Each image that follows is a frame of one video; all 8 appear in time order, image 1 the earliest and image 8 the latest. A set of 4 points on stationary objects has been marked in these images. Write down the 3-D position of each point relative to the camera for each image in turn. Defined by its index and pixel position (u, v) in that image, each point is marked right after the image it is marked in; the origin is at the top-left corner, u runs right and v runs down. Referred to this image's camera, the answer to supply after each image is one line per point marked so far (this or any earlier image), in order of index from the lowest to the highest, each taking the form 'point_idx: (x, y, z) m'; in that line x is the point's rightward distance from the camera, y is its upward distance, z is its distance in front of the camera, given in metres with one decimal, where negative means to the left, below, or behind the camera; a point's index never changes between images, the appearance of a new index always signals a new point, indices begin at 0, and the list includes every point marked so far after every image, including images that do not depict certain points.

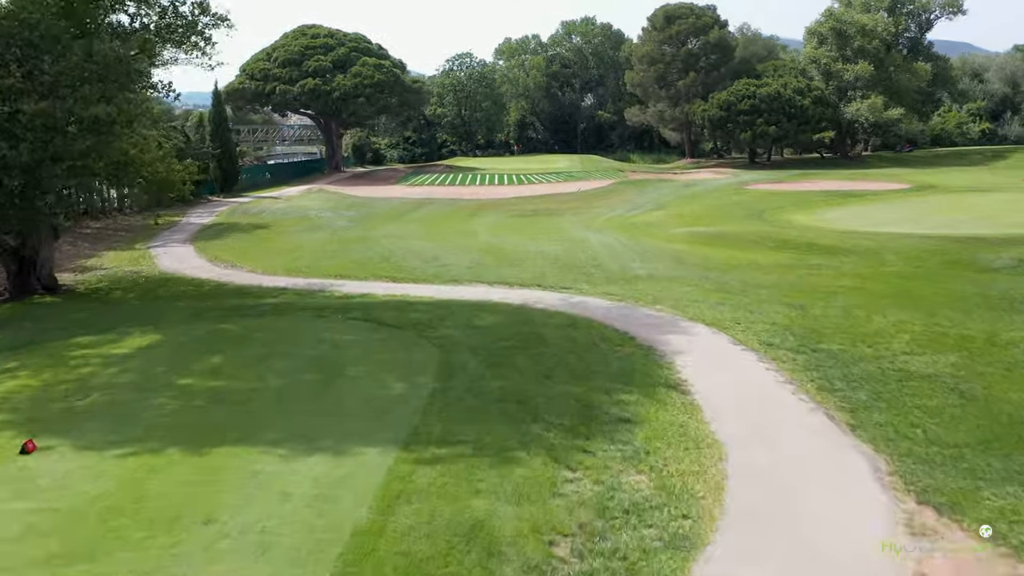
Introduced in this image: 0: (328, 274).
0: (-4.2, +0.3, +16.7) m
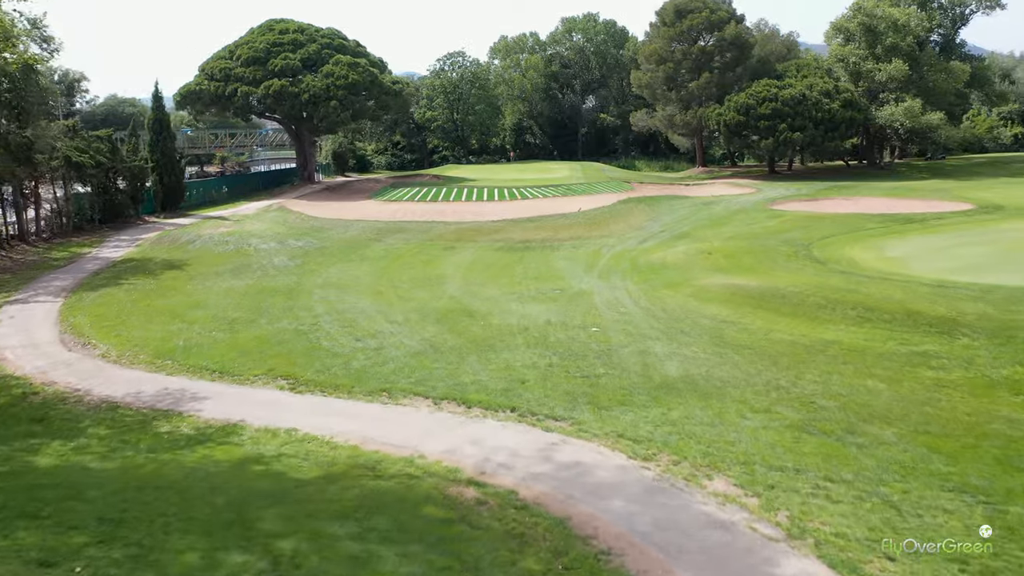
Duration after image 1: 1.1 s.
0: (-4.7, -1.2, +11.3) m
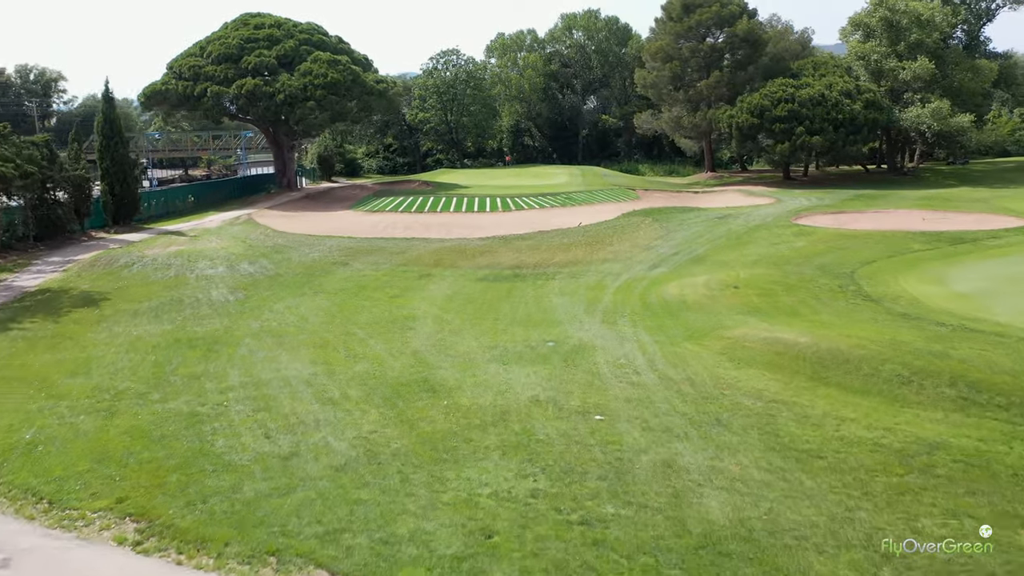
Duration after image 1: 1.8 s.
0: (-5.0, -2.1, +7.8) m
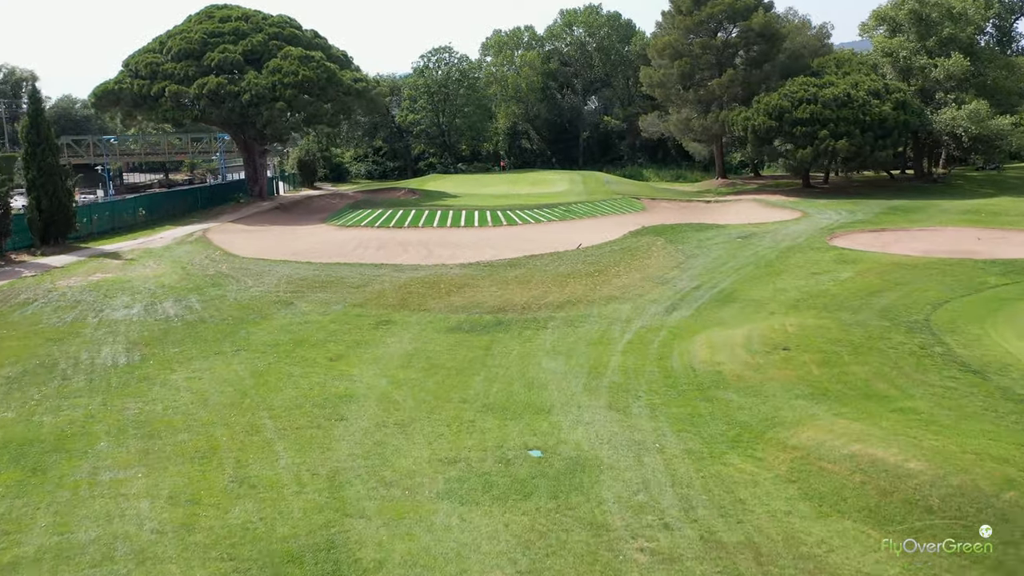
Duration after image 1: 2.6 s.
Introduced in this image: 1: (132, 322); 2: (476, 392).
0: (-5.4, -3.1, +3.8) m
1: (-8.1, -0.7, +15.8) m
2: (-0.5, -1.6, +11.2) m
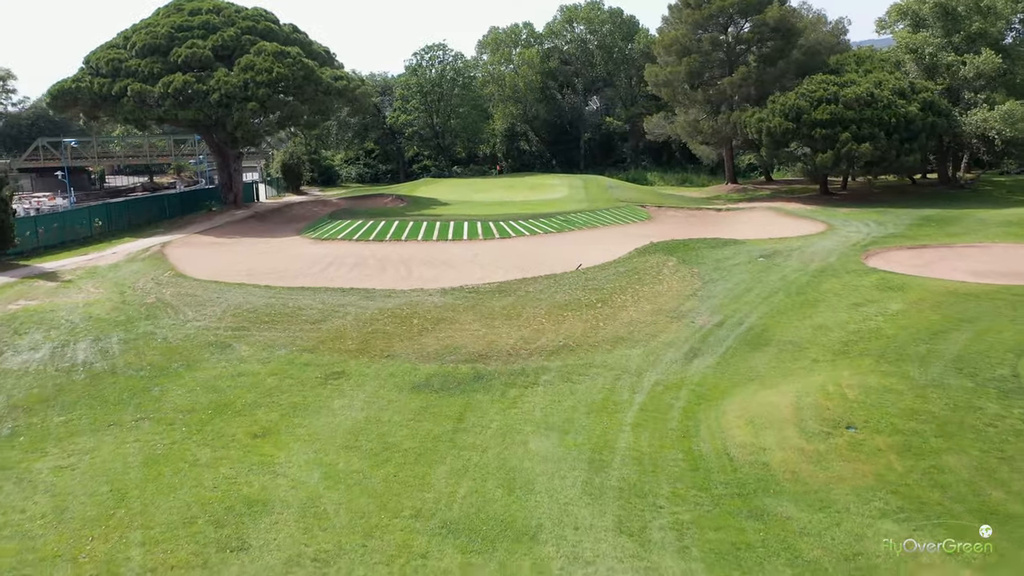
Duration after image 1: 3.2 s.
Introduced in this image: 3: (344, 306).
0: (-5.7, -3.9, +0.8) m
1: (-8.4, -1.5, +12.8) m
2: (-0.8, -2.3, +8.2) m
3: (-3.9, -0.4, +17.2) m
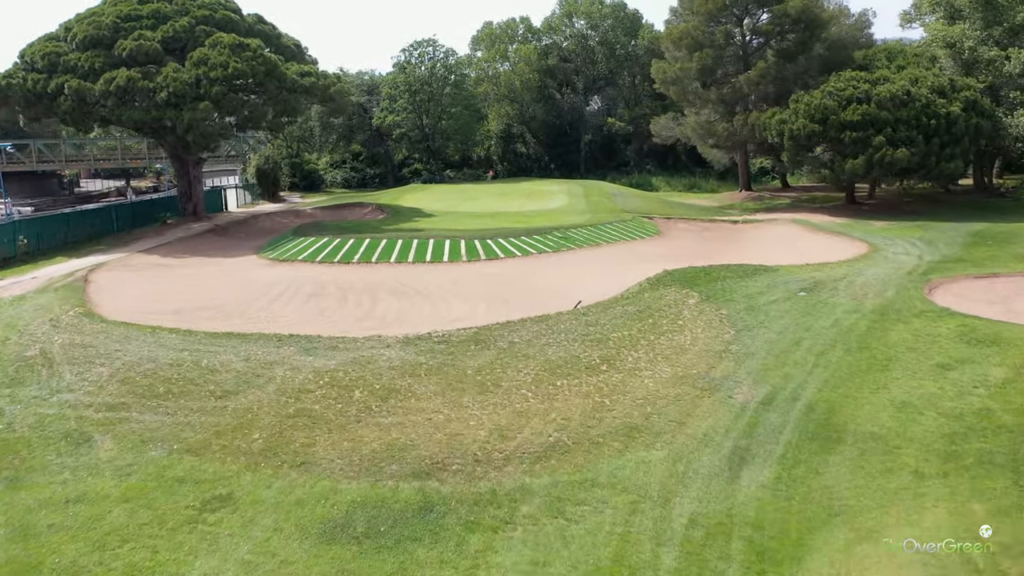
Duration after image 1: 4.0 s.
0: (-6.1, -4.8, -3.1) m
1: (-8.8, -2.5, +8.8) m
2: (-1.2, -3.3, +4.2) m
3: (-4.3, -1.4, +13.2) m
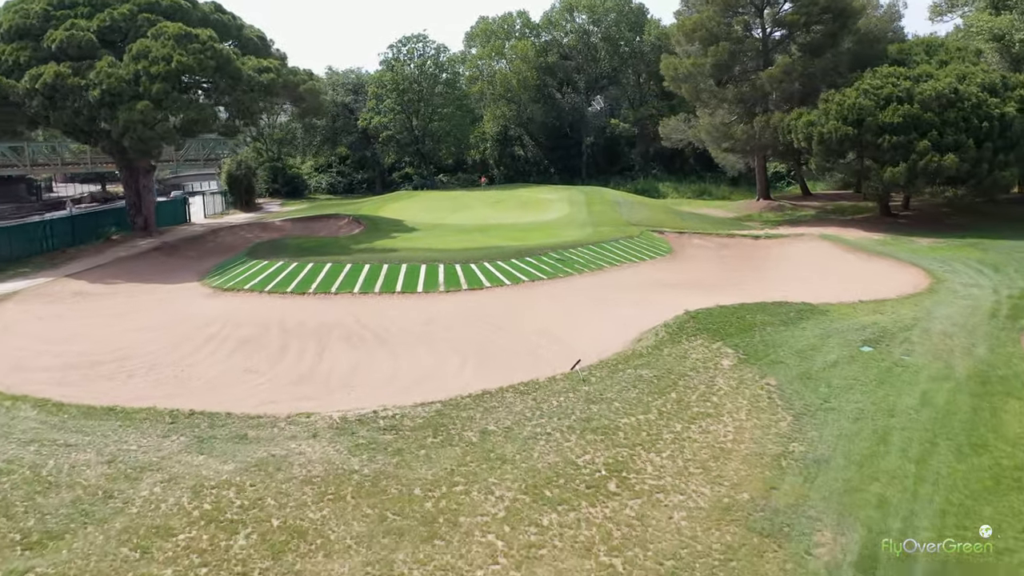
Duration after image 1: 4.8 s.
0: (-6.6, -5.8, -7.1) m
1: (-9.2, -3.4, +4.9) m
2: (-1.6, -4.2, +0.3) m
3: (-4.7, -2.3, +9.3) m
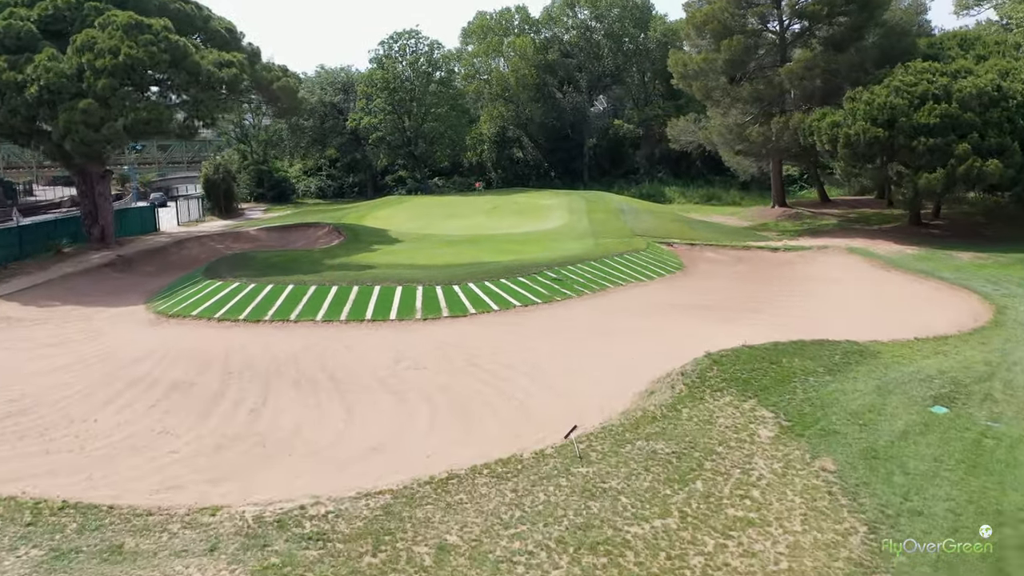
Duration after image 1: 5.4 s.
0: (-7.0, -6.4, -9.9) m
1: (-9.5, -4.0, +2.1) m
2: (-2.0, -4.9, -2.5) m
3: (-5.0, -3.0, +6.5) m
